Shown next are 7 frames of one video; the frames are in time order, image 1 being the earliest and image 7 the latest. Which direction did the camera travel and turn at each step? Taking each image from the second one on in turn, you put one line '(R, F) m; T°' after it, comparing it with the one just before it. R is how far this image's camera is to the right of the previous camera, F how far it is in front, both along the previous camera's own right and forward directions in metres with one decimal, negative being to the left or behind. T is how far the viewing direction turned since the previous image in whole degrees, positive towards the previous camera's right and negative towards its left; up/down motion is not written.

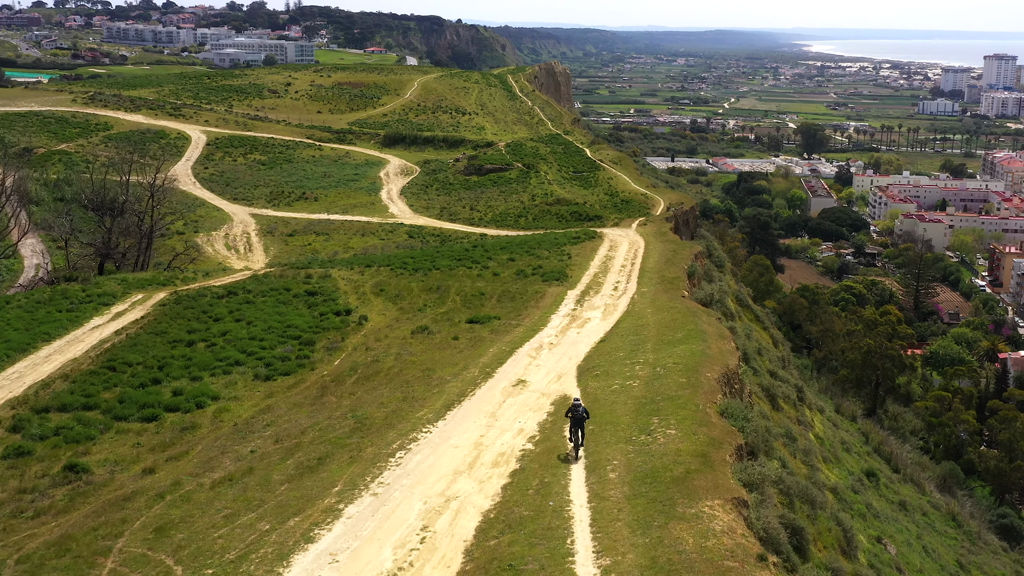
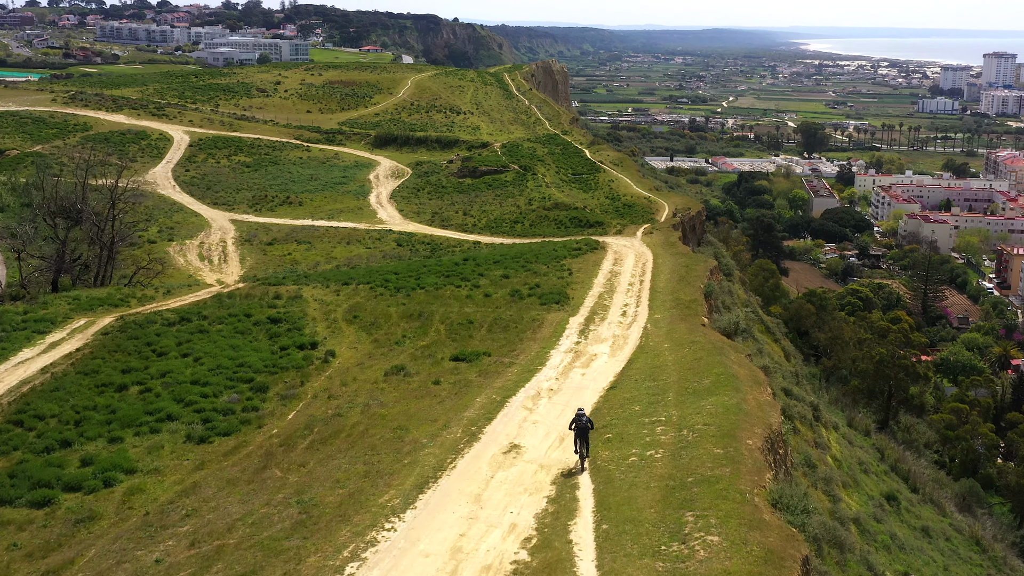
(+0.1, +2.3) m; 0°
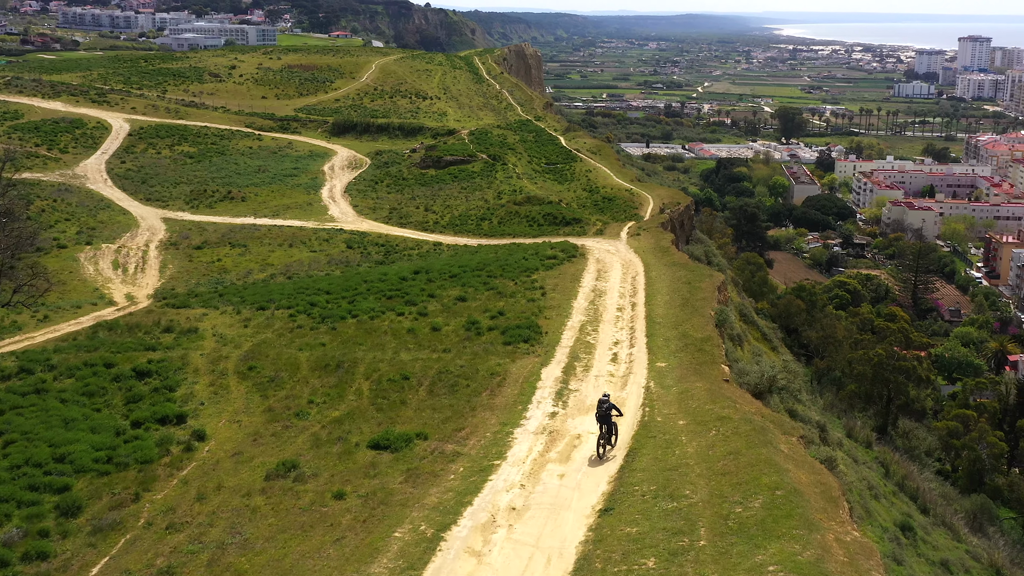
(+0.2, +4.1) m; +1°
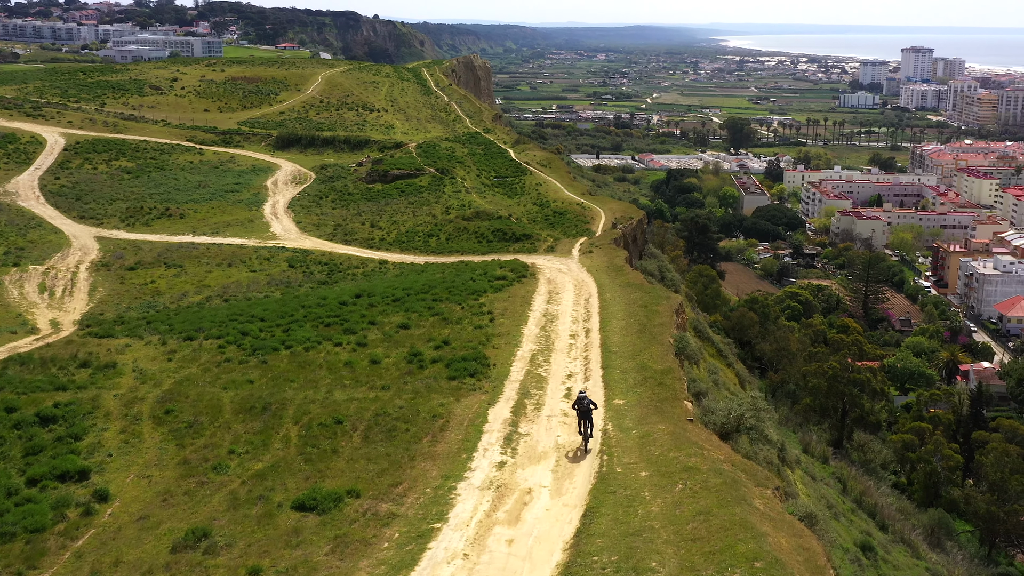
(+0.1, +1.0) m; +2°
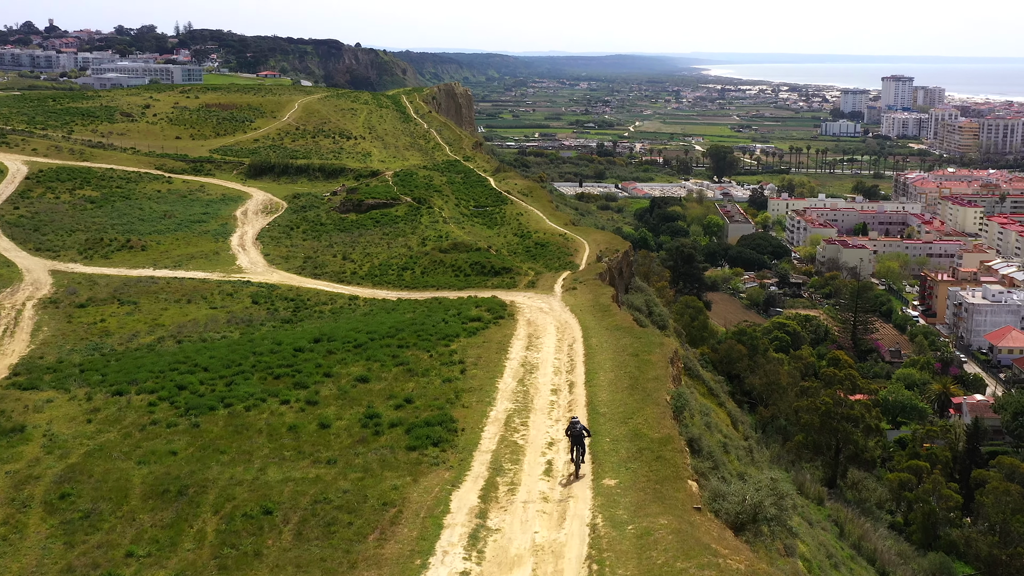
(+0.1, +1.7) m; +1°
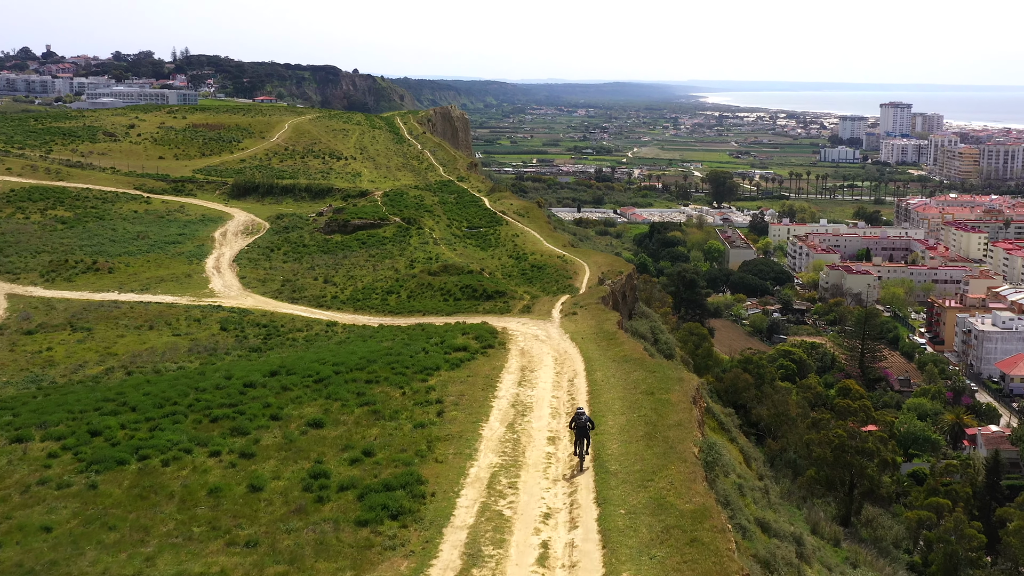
(+0.1, +2.4) m; 0°
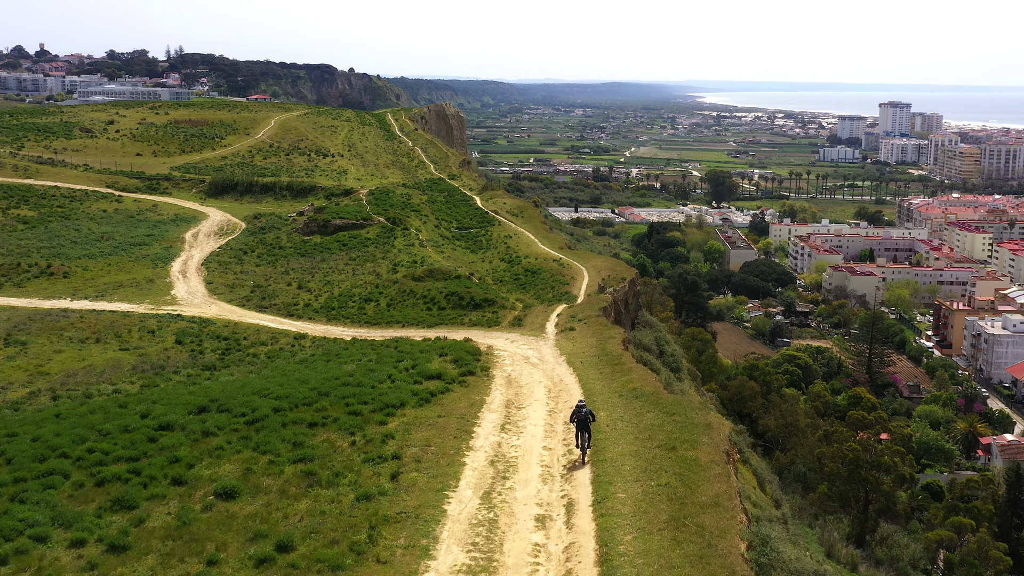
(+0.1, +2.6) m; 0°
